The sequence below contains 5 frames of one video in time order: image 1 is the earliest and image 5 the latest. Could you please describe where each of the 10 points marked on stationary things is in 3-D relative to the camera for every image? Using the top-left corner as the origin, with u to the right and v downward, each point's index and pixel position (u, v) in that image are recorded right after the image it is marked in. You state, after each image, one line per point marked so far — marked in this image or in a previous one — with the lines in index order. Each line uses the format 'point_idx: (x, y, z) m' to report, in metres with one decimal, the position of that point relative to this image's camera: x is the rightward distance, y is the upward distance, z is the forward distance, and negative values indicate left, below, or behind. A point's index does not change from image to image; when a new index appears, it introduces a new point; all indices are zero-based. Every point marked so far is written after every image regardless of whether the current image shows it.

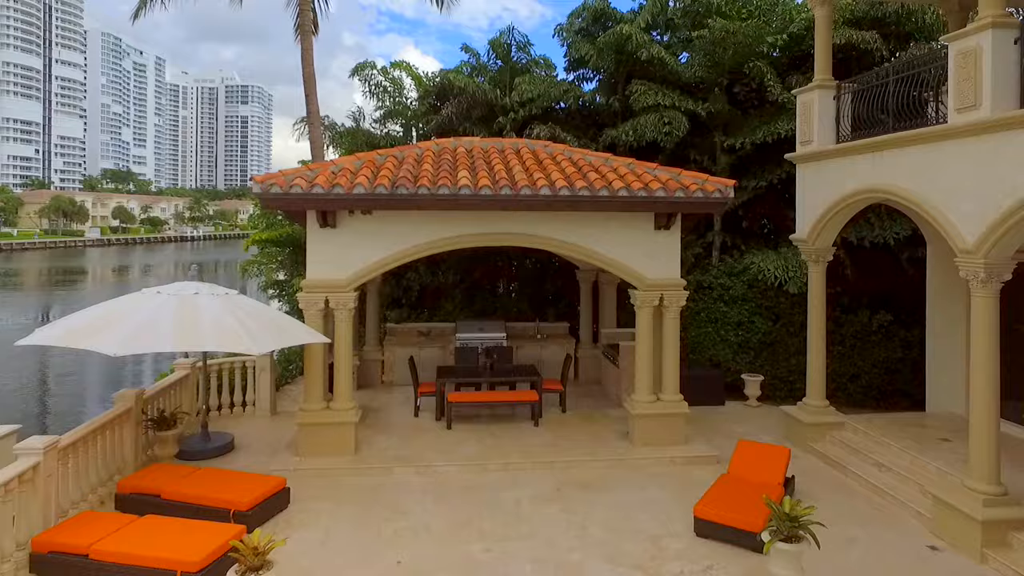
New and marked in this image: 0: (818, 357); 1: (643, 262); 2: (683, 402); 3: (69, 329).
0: (+3.0, -0.7, +10.1) m
1: (+1.3, +0.2, +10.0) m
2: (+1.6, -1.1, +10.0) m
3: (-3.1, -0.3, +7.5) m
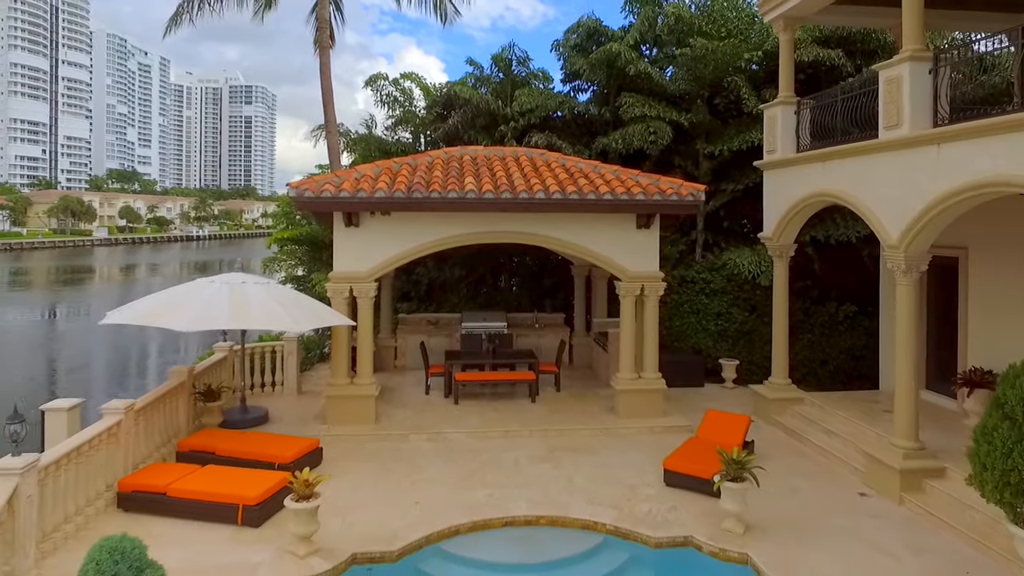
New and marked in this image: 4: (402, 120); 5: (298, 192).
0: (+3.0, -0.6, +11.5) m
1: (+1.3, +0.3, +11.4) m
2: (+1.6, -1.0, +11.4) m
3: (-3.1, -0.2, +8.9) m
4: (-2.0, +3.1, +19.1) m
5: (-2.1, +0.9, +10.2) m
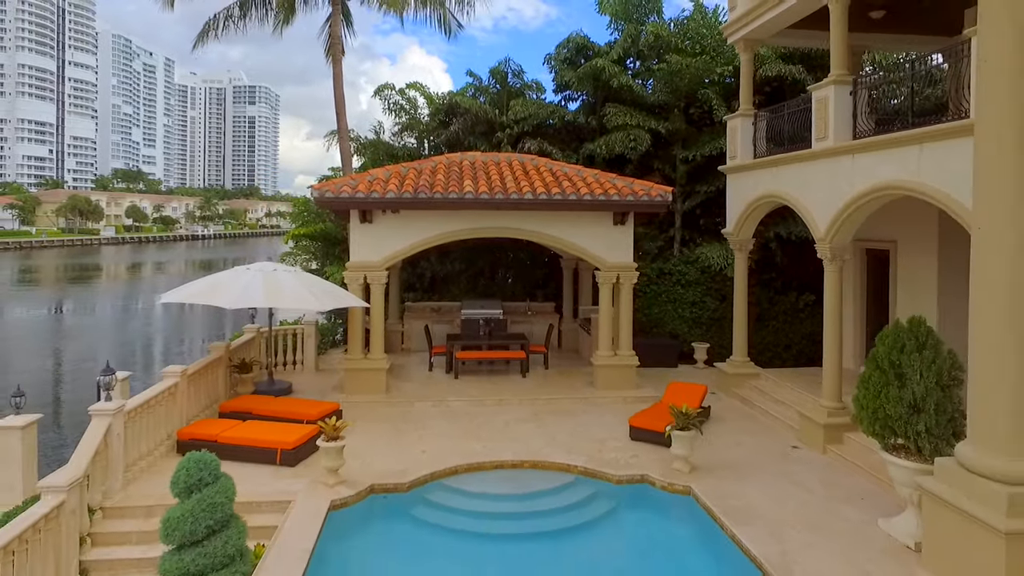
0: (+2.9, -0.4, +13.2) m
1: (+1.2, +0.5, +13.1) m
2: (+1.5, -0.9, +13.0) m
3: (-3.2, -0.1, +10.5) m
4: (-2.1, +3.2, +20.7) m
5: (-2.2, +1.1, +11.8) m
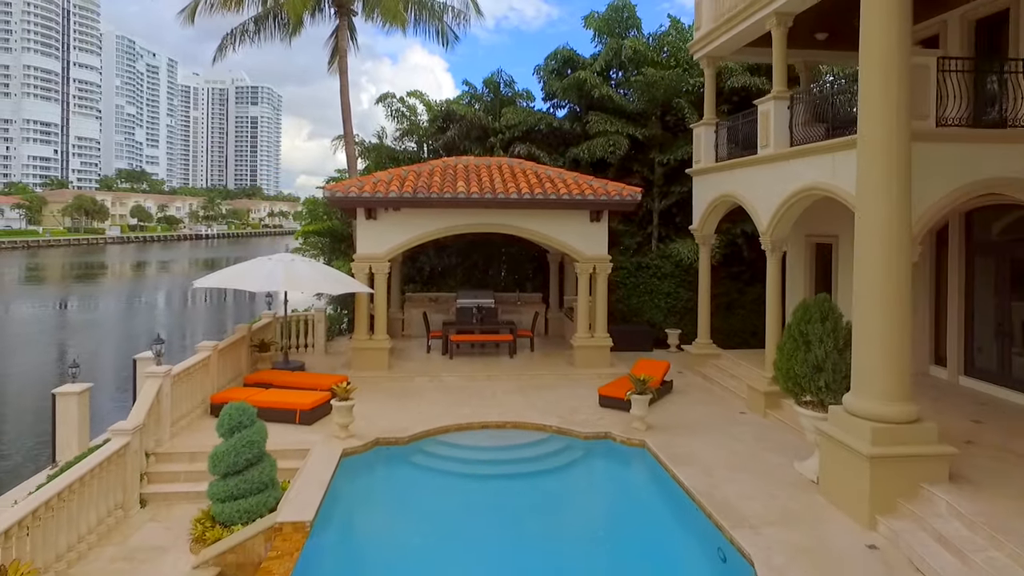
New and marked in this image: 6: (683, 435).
0: (+2.8, -0.3, +14.8) m
1: (+1.0, +0.6, +14.7) m
2: (+1.4, -0.7, +14.7) m
3: (-3.4, +0.1, +12.2) m
4: (-2.2, +3.4, +22.4) m
5: (-2.3, +1.2, +13.5) m
6: (+1.7, -1.5, +10.6) m
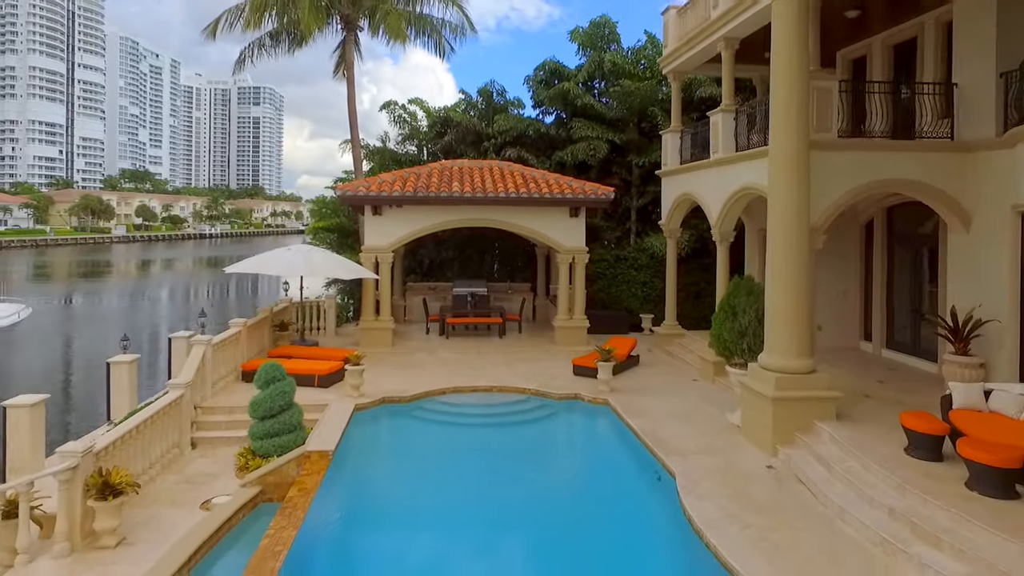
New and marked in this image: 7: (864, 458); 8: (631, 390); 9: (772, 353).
0: (+2.6, -0.1, +16.8) m
1: (+0.8, +0.8, +16.7) m
2: (+1.2, -0.5, +16.6) m
3: (-3.6, +0.3, +14.2) m
4: (-2.4, +3.6, +24.4) m
5: (-2.5, +1.4, +15.4) m
6: (+1.6, -1.3, +12.5) m
7: (+2.7, -1.3, +8.0) m
8: (+1.5, -1.3, +12.9) m
9: (+2.4, -0.6, +9.7) m
